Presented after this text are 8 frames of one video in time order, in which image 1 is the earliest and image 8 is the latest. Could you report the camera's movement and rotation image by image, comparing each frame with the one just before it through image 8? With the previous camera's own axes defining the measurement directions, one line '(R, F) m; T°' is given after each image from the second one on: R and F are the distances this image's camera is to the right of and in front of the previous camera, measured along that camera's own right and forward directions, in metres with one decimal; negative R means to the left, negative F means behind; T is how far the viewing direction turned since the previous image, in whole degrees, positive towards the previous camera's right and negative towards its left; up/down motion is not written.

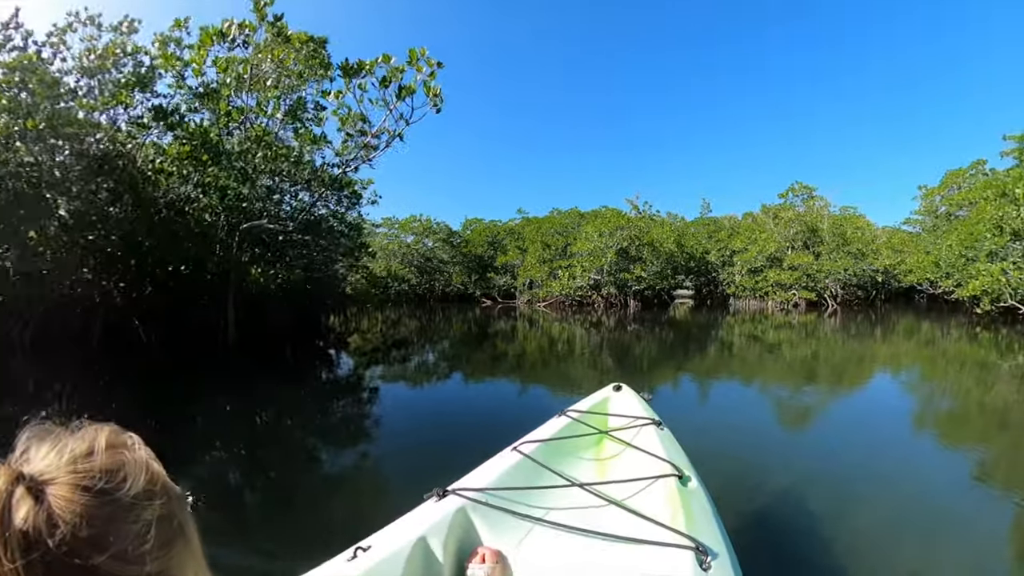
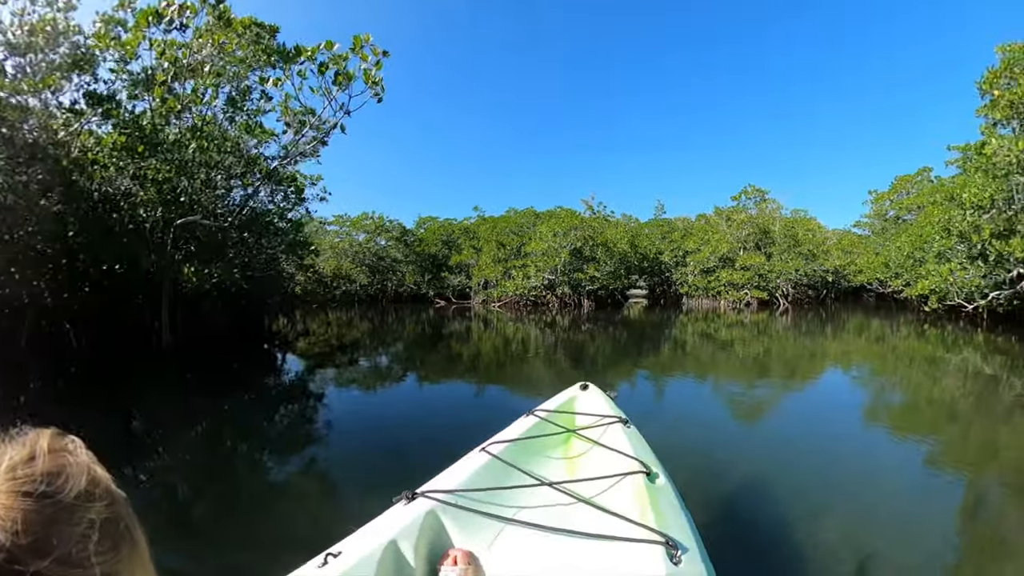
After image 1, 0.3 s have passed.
(+0.7, +0.4) m; 0°
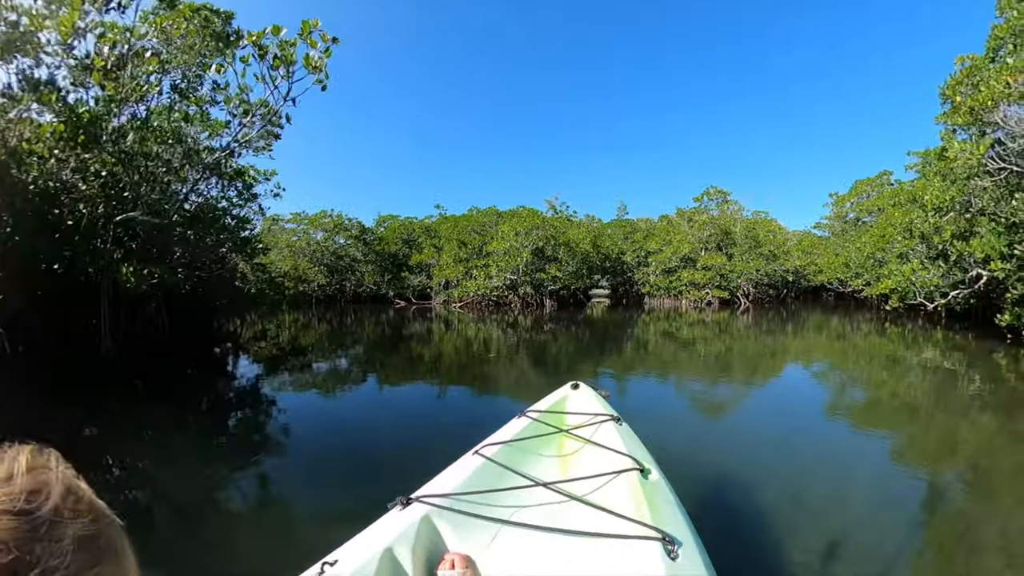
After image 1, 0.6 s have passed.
(0.0, +0.1) m; +4°
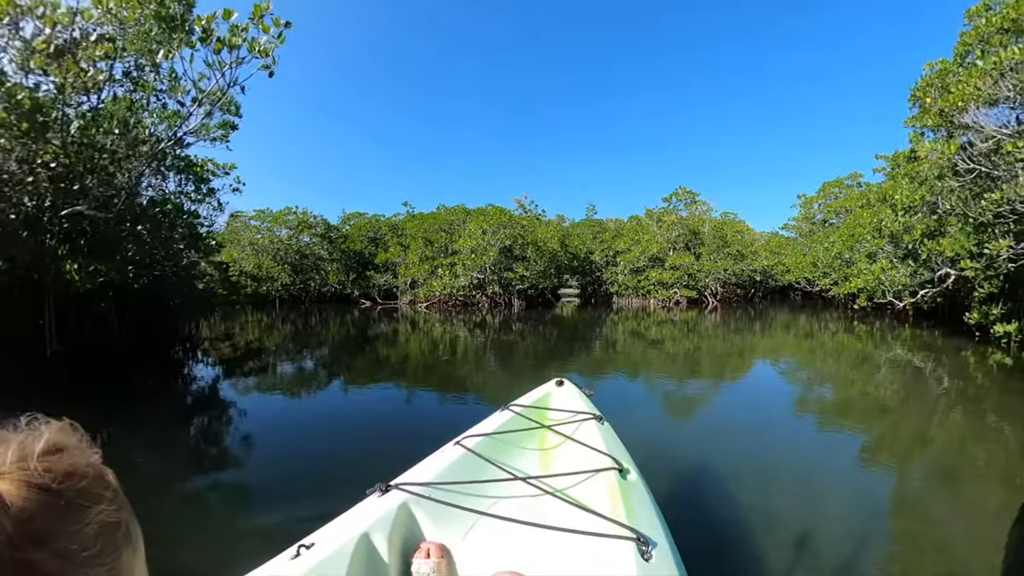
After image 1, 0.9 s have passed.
(+0.1, +0.1) m; +3°
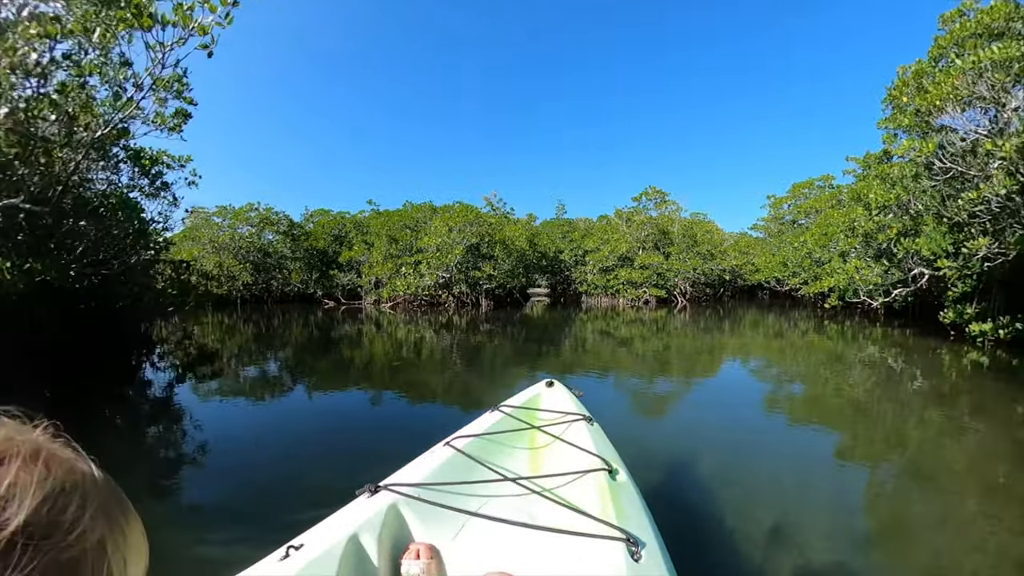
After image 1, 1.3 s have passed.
(+0.1, +0.1) m; +3°
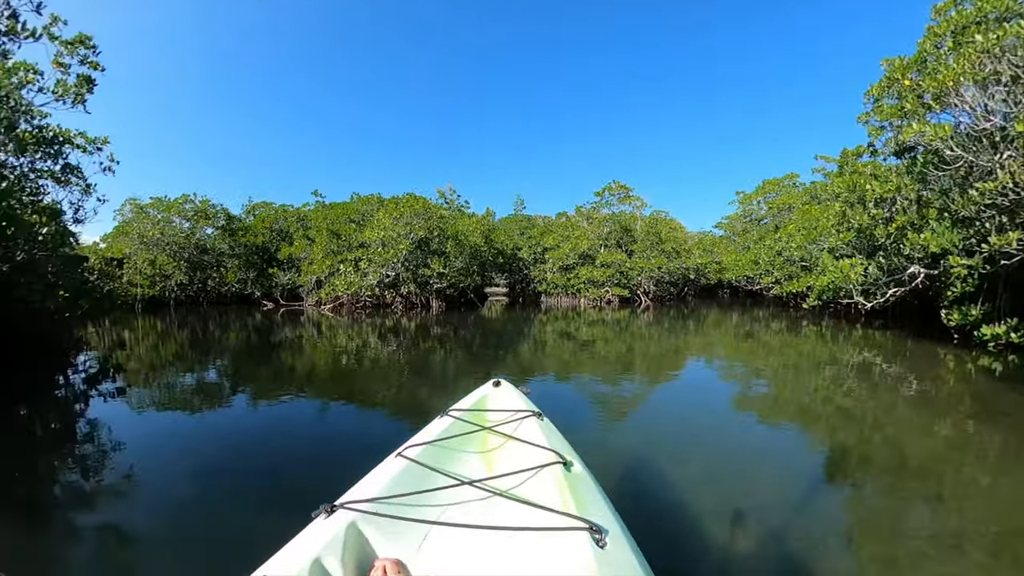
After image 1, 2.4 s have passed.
(+0.1, +0.4) m; +4°
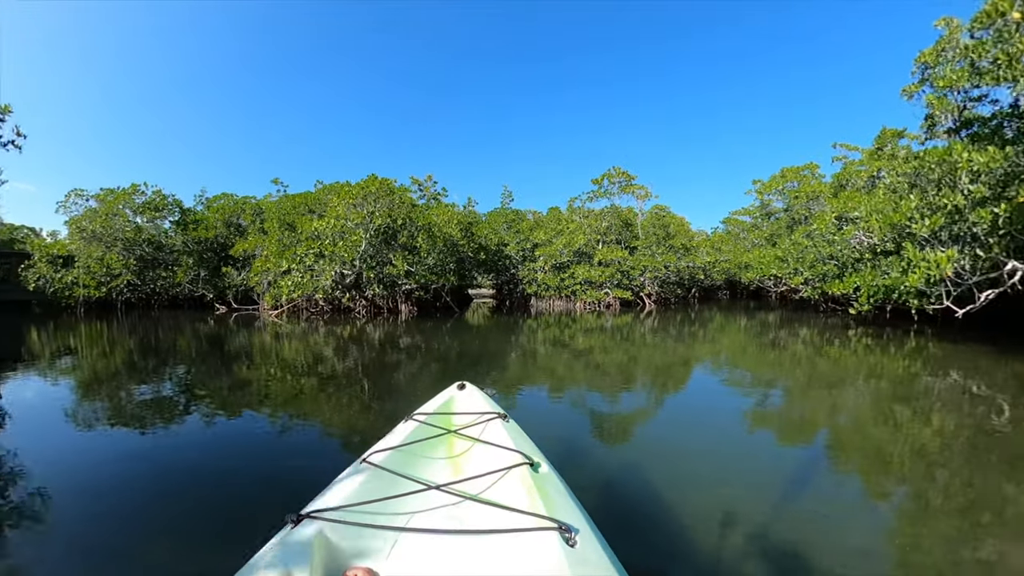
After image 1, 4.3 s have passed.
(0.0, +0.7) m; +1°
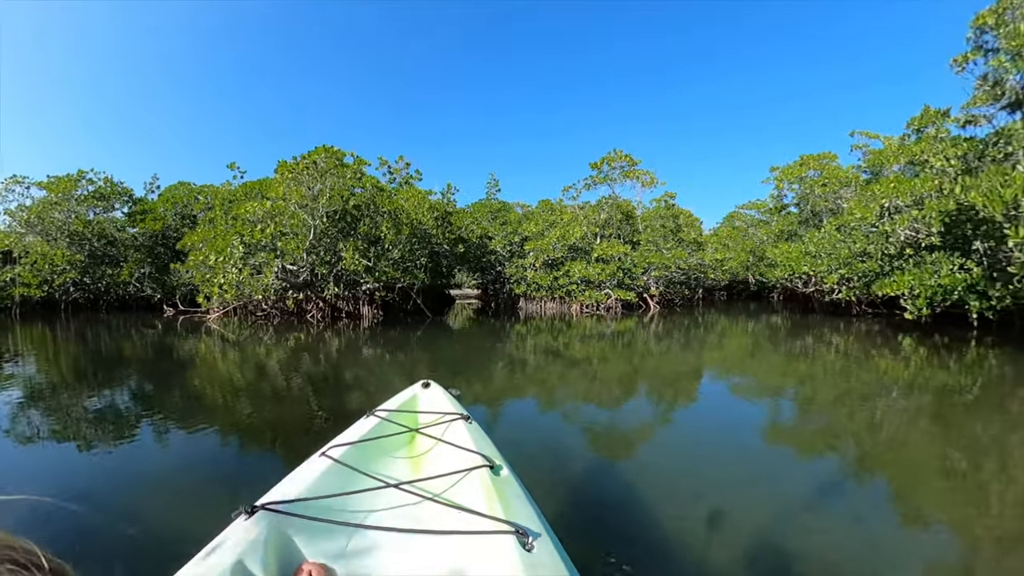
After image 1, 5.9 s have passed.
(0.0, +0.6) m; +1°
